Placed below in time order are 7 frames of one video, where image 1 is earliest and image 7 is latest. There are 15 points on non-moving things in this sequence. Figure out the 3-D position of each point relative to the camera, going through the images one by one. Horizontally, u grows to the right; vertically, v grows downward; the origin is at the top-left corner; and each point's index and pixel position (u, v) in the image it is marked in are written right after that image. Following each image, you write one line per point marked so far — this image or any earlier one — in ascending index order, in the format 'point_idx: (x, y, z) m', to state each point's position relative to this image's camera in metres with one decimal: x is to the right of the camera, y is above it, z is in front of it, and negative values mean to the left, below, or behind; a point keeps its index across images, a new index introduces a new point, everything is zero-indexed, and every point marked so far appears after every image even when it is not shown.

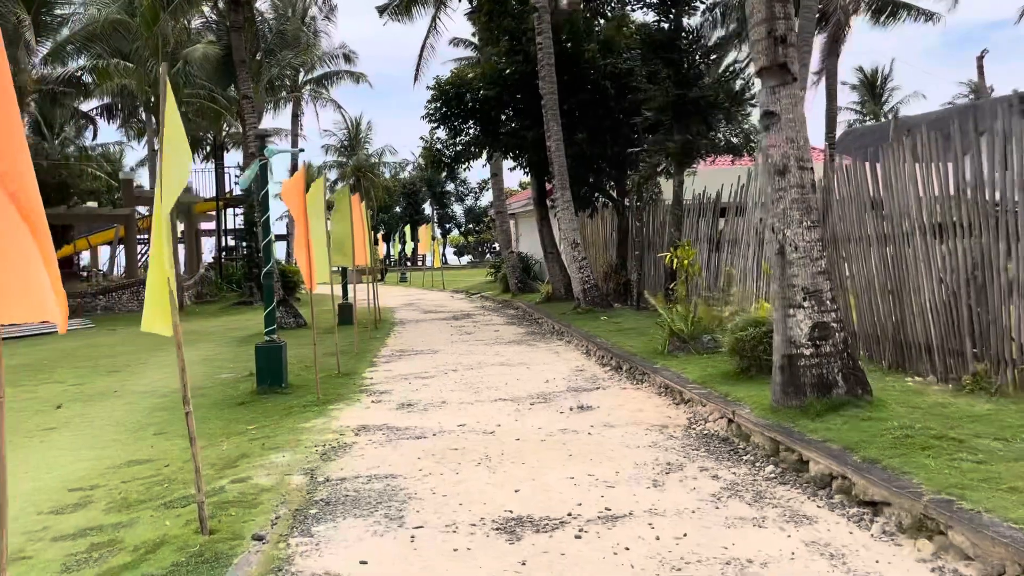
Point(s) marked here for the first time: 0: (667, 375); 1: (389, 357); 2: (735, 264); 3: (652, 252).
0: (+1.5, -0.8, +7.7) m
1: (-1.8, -1.0, +12.0) m
2: (+3.2, +0.3, +11.7) m
3: (+2.6, +0.7, +15.0) m
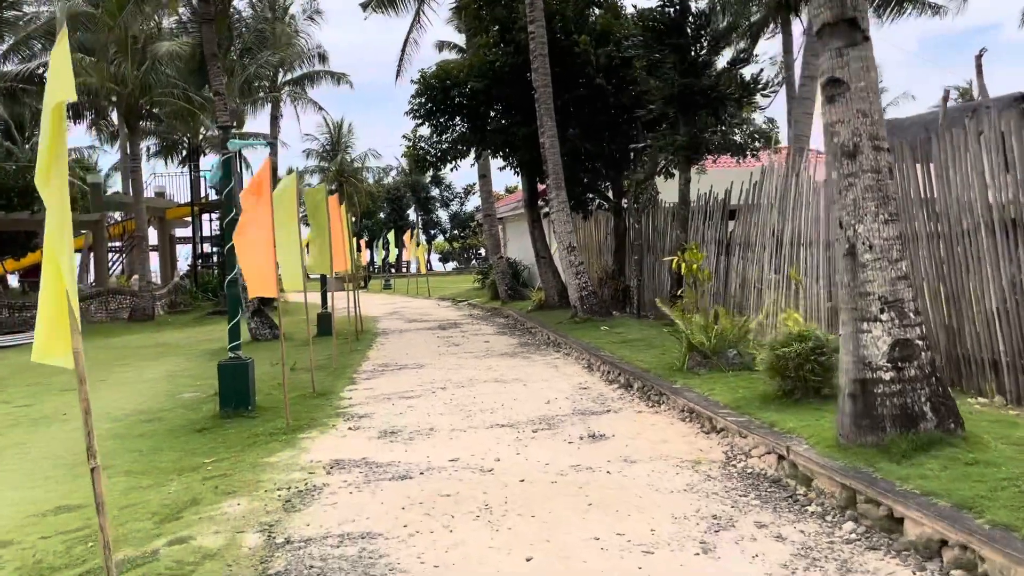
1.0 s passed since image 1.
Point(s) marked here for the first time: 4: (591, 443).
0: (+1.5, -0.9, +6.6) m
1: (-1.9, -1.1, +10.9) m
2: (+3.1, +0.2, +10.7) m
3: (+2.4, +0.6, +14.0) m
4: (+0.6, -1.2, +6.1) m
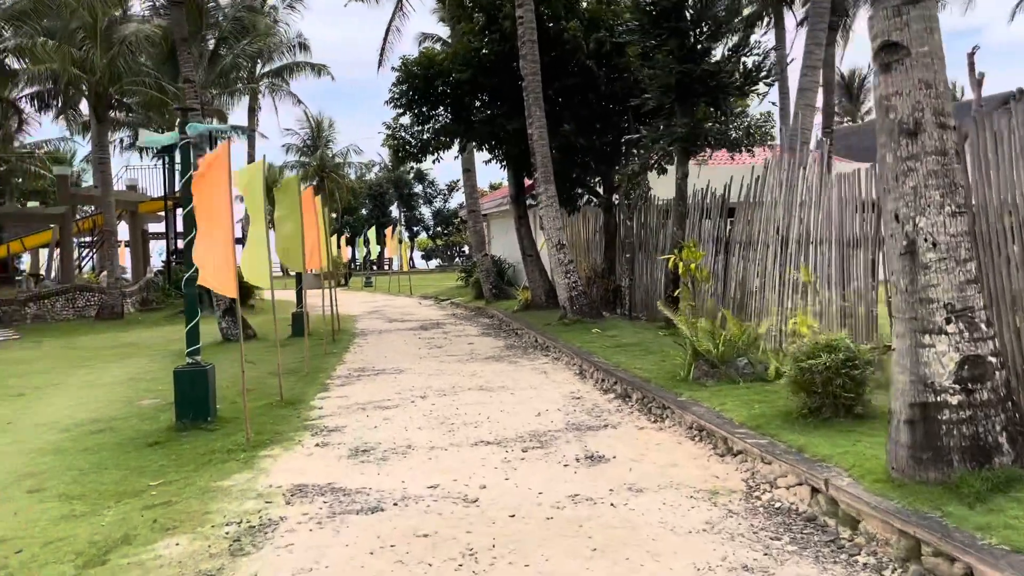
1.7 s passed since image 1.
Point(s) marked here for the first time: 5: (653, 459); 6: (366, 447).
0: (+1.4, -0.9, +5.9) m
1: (-2.1, -1.1, +10.1) m
2: (+2.9, +0.2, +10.1) m
3: (+2.2, +0.6, +13.4) m
4: (+0.5, -1.2, +5.4) m
5: (+0.9, -1.1, +5.4) m
6: (-1.1, -1.2, +6.3) m
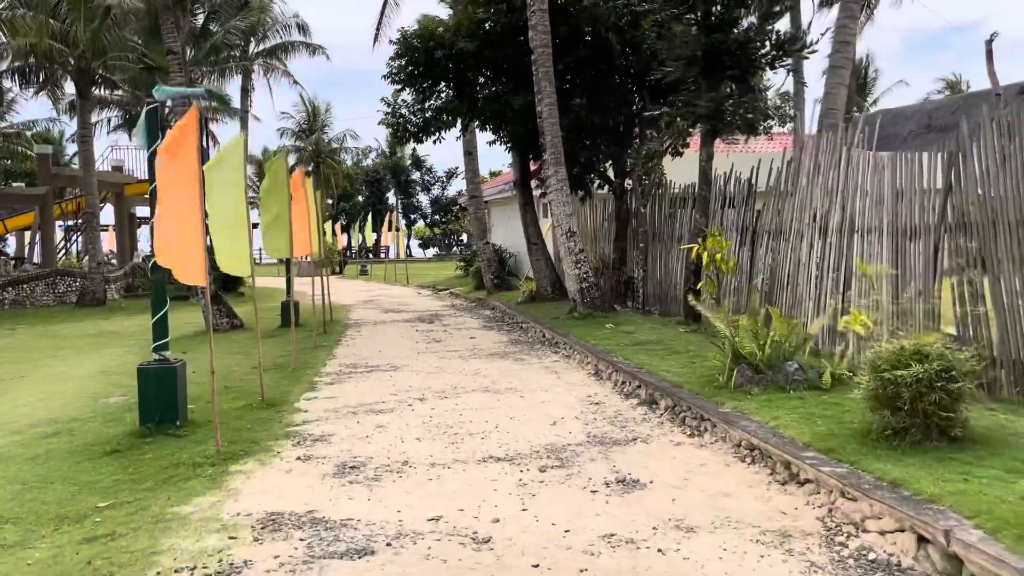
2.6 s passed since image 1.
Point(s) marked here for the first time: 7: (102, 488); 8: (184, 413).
0: (+1.5, -0.9, +5.0) m
1: (-2.0, -1.0, +9.2) m
2: (+3.0, +0.3, +9.1) m
3: (+2.3, +0.7, +12.4) m
4: (+0.6, -1.1, +4.4) m
5: (+1.0, -1.1, +4.5) m
6: (-1.0, -1.2, +5.4) m
7: (-2.7, -1.3, +5.3) m
8: (-2.8, -1.1, +7.0) m
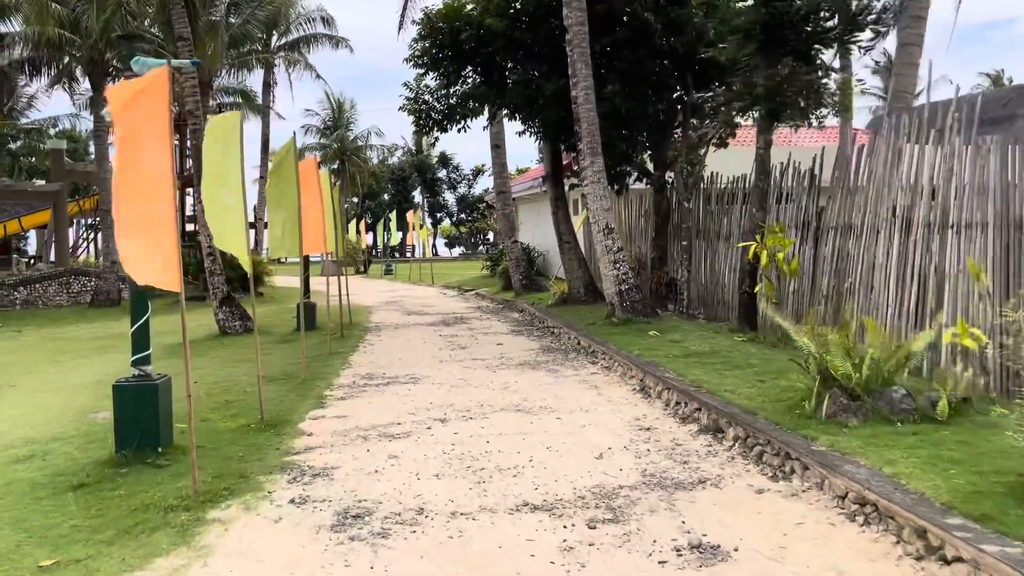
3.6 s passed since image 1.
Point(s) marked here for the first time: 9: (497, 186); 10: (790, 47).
0: (+1.7, -0.9, +3.9) m
1: (-1.7, -1.0, +8.2) m
2: (+3.4, +0.3, +8.0) m
3: (+2.7, +0.6, +11.3) m
4: (+0.8, -1.2, +3.4) m
5: (+1.2, -1.1, +3.4) m
6: (-0.8, -1.2, +4.4) m
7: (-2.5, -1.3, +4.4) m
8: (-2.5, -1.1, +6.0) m
9: (-0.3, +2.2, +17.5) m
10: (+3.1, +2.7, +9.1) m
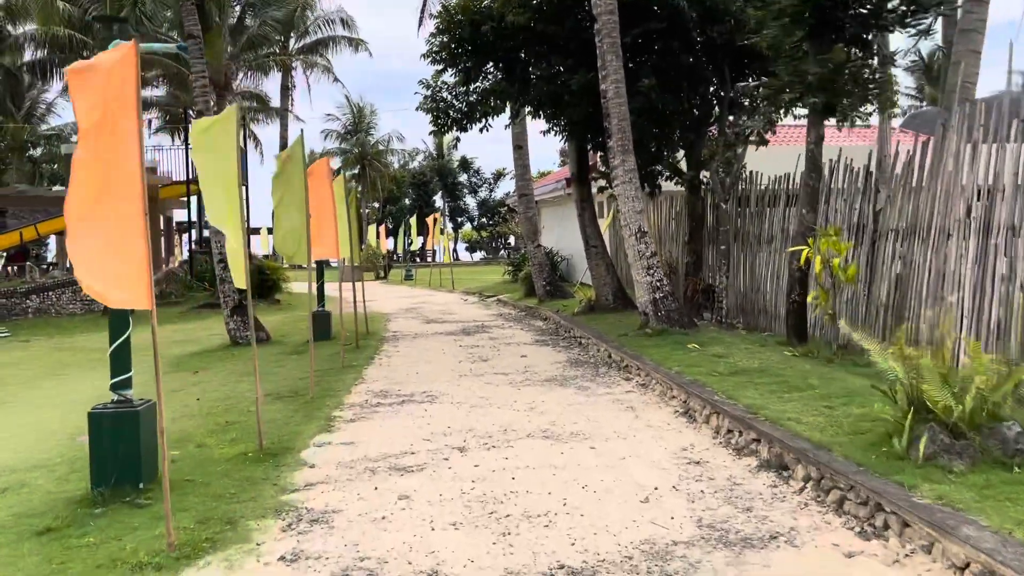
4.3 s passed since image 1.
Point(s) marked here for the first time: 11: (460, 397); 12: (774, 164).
0: (+1.8, -1.0, +3.1) m
1: (-1.4, -1.1, +7.5) m
2: (+3.6, +0.2, +7.2) m
3: (+3.0, +0.5, +10.5) m
4: (+0.9, -1.2, +2.6) m
5: (+1.3, -1.2, +2.7) m
6: (-0.7, -1.3, +3.7) m
7: (-2.3, -1.4, +3.7) m
8: (-2.3, -1.2, +5.3) m
9: (+0.2, +2.0, +16.8) m
10: (+3.4, +2.6, +8.3) m
11: (-0.5, -1.0, +7.8) m
12: (+4.4, +2.1, +14.3) m
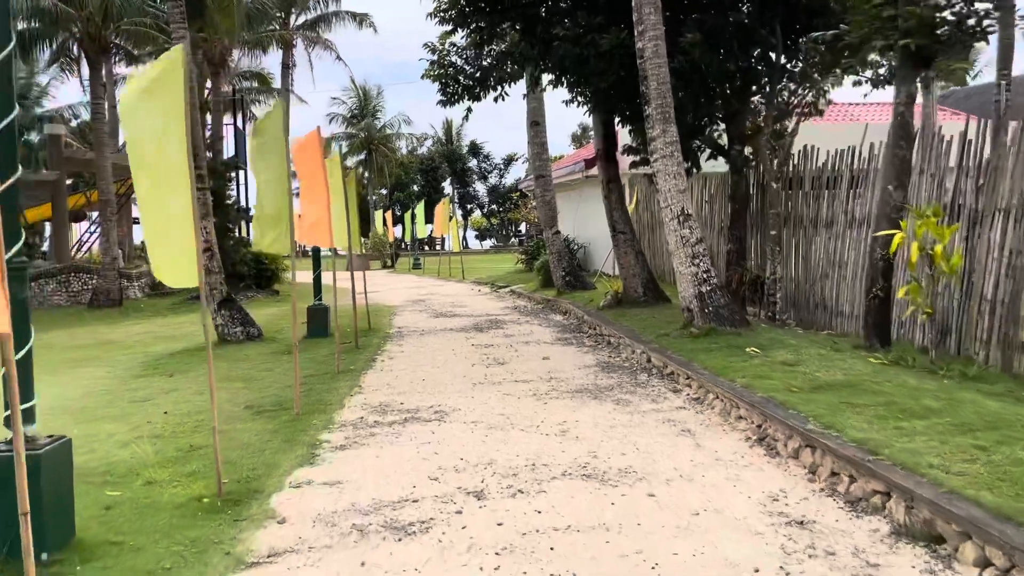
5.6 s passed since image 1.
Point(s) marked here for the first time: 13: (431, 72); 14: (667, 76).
0: (+1.9, -1.0, +1.7) m
1: (-1.2, -1.1, +6.1) m
2: (+3.8, +0.2, +5.7) m
3: (+3.3, +0.6, +9.1) m
4: (+1.0, -1.3, +1.2) m
5: (+1.5, -1.2, +1.3) m
6: (-0.5, -1.3, +2.3) m
7: (-2.2, -1.4, +2.3) m
8: (-2.2, -1.2, +4.0) m
9: (+0.4, +2.2, +15.4) m
10: (+3.6, +2.6, +6.8) m
11: (-0.3, -1.0, +6.5) m
12: (+4.7, +2.3, +12.8) m
13: (-1.1, +3.0, +11.5) m
14: (+1.6, +2.2, +8.5) m
